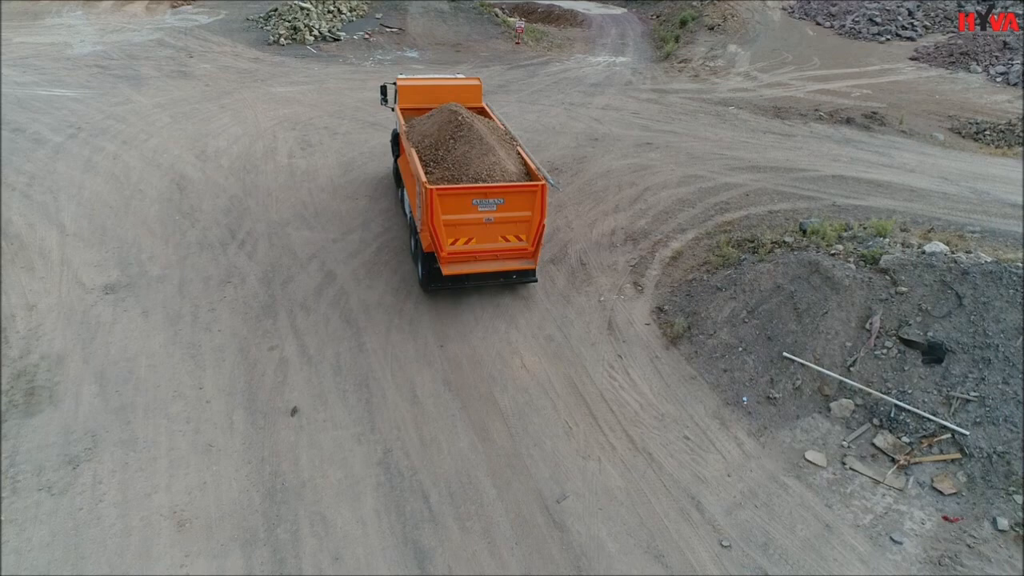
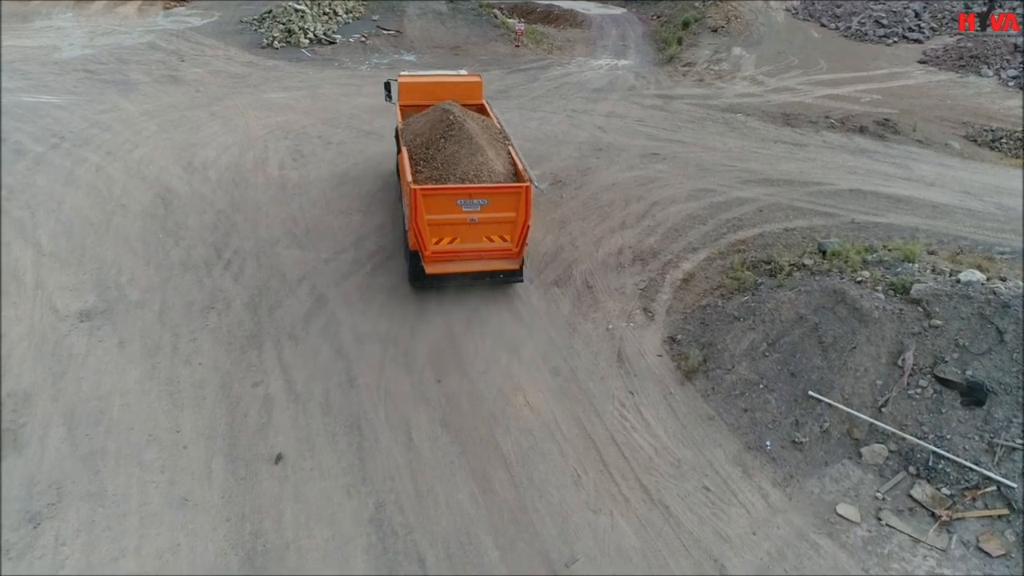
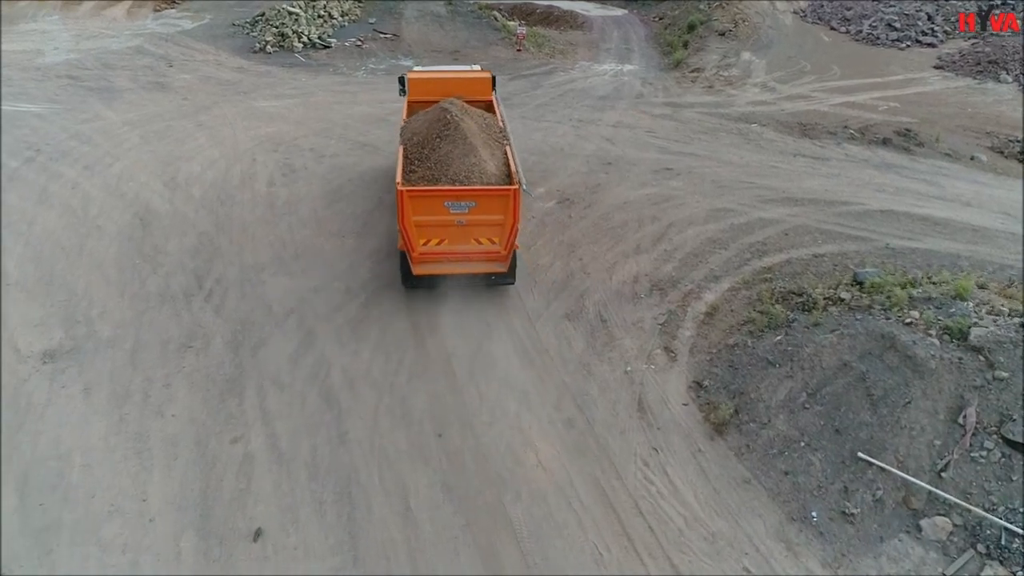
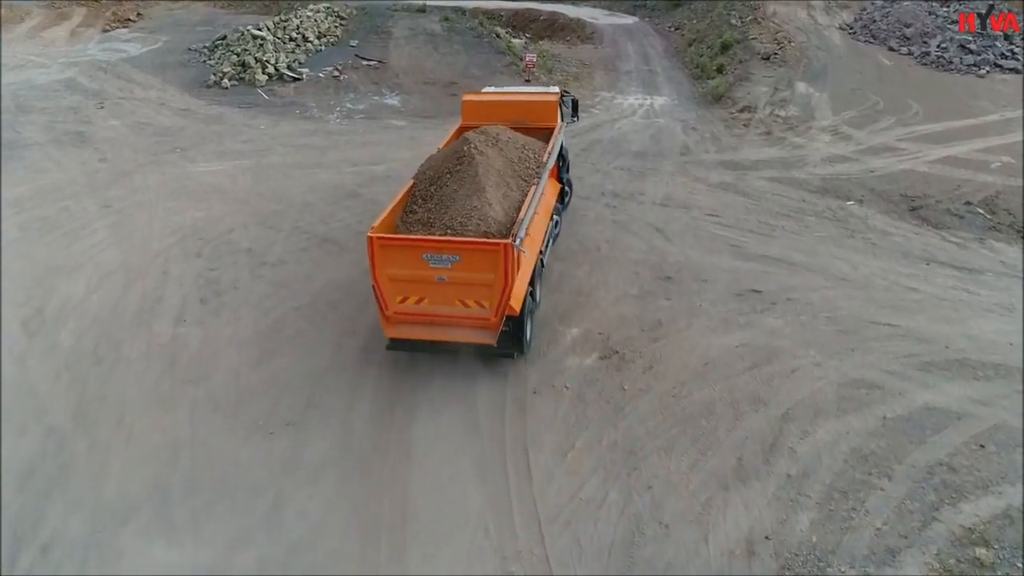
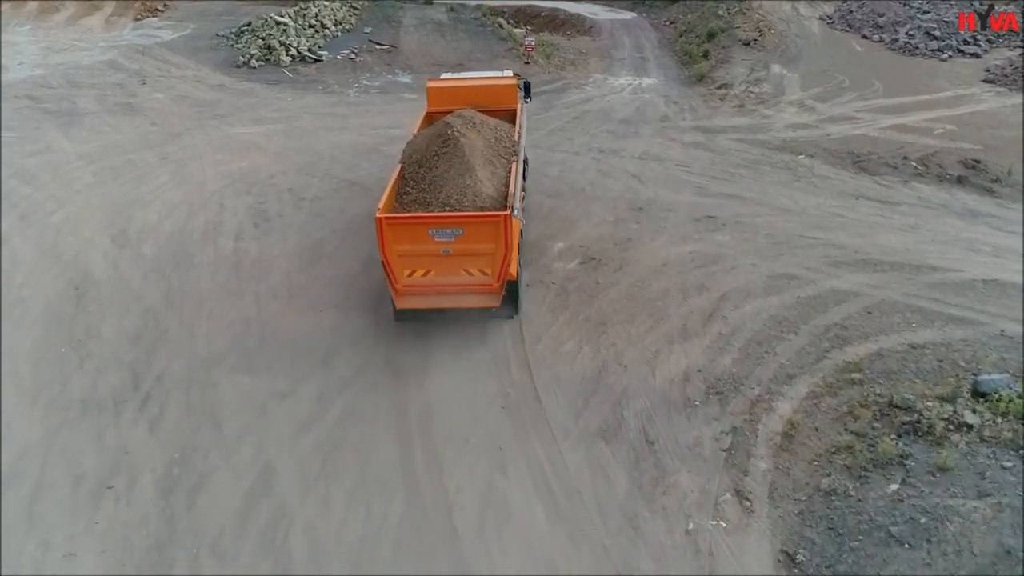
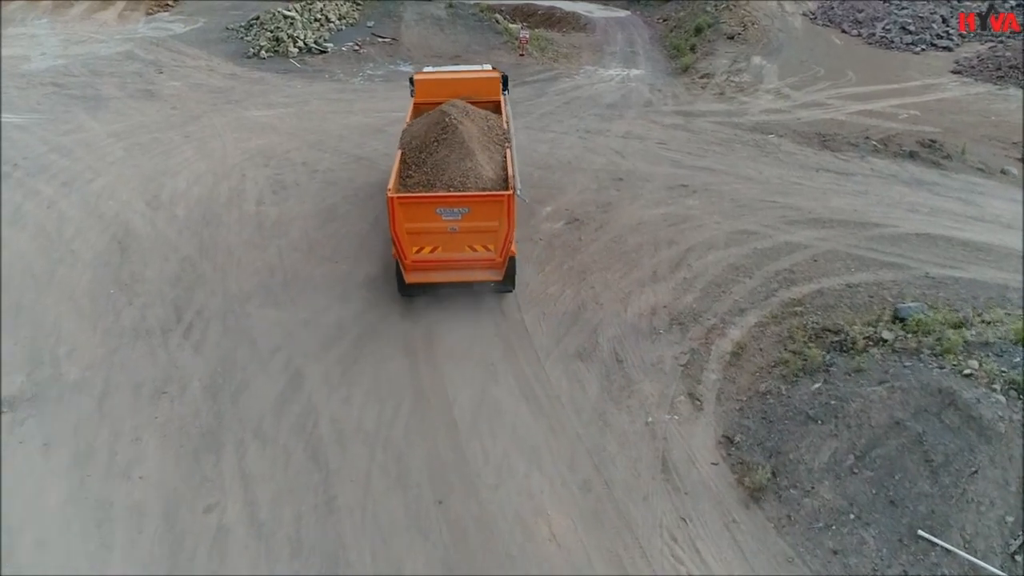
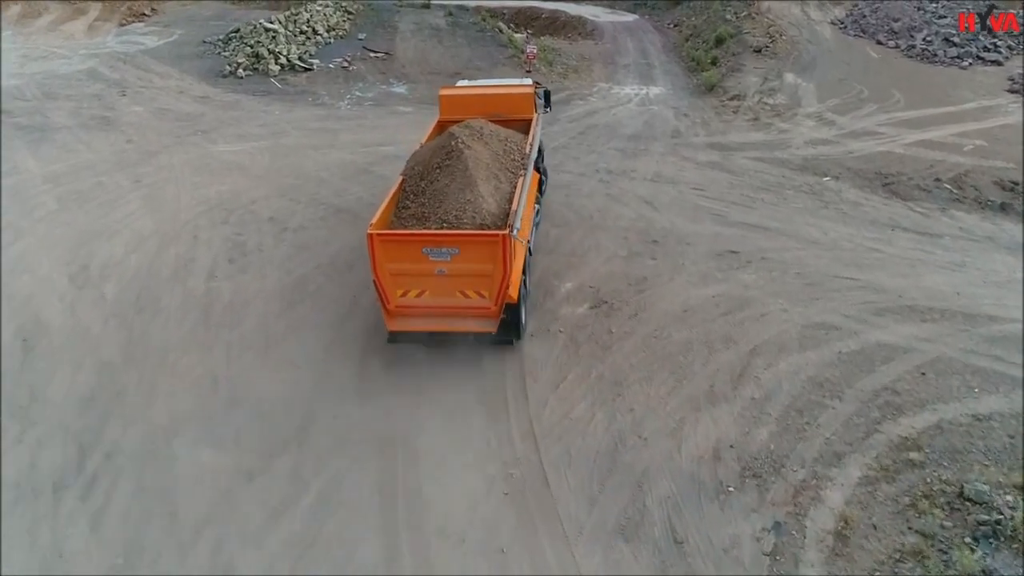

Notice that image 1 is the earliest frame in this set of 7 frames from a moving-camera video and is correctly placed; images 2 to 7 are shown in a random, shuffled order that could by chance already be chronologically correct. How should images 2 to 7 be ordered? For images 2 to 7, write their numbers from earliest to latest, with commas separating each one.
2, 3, 6, 5, 7, 4
